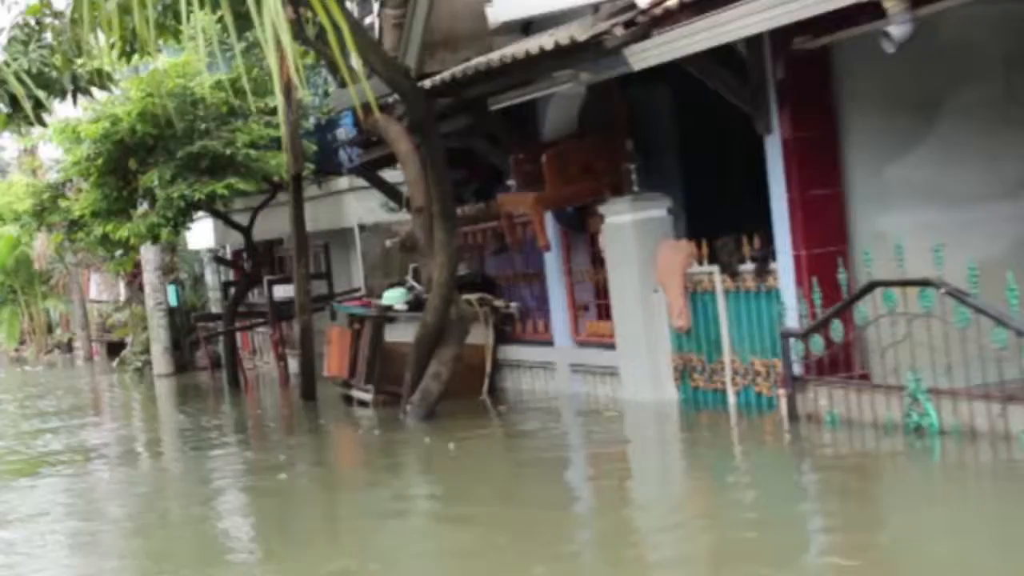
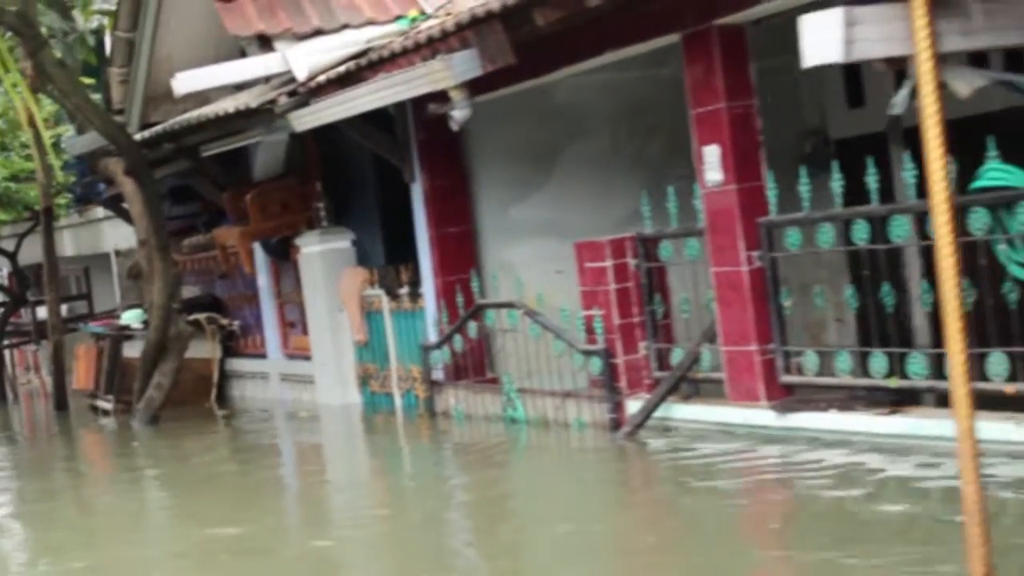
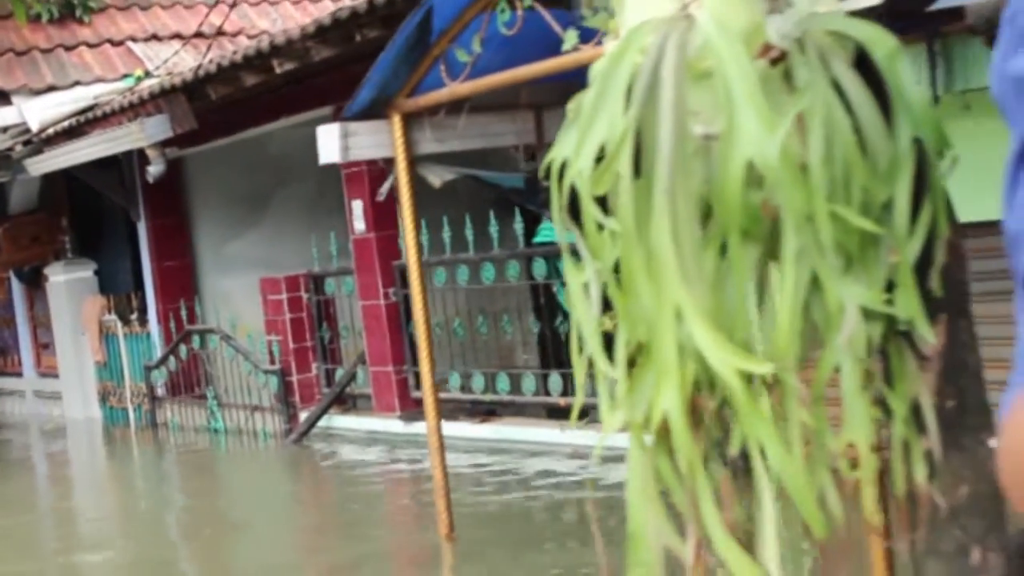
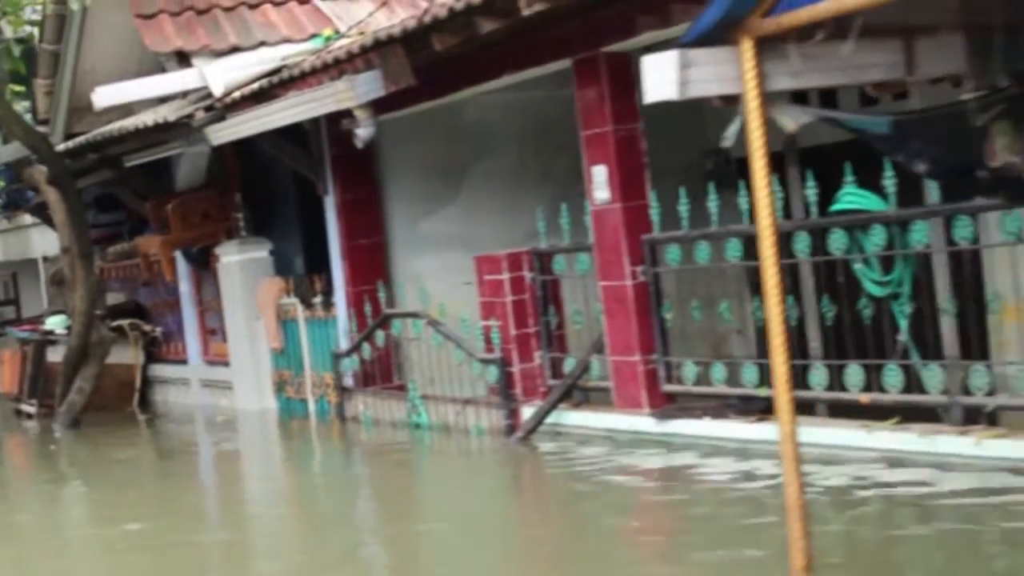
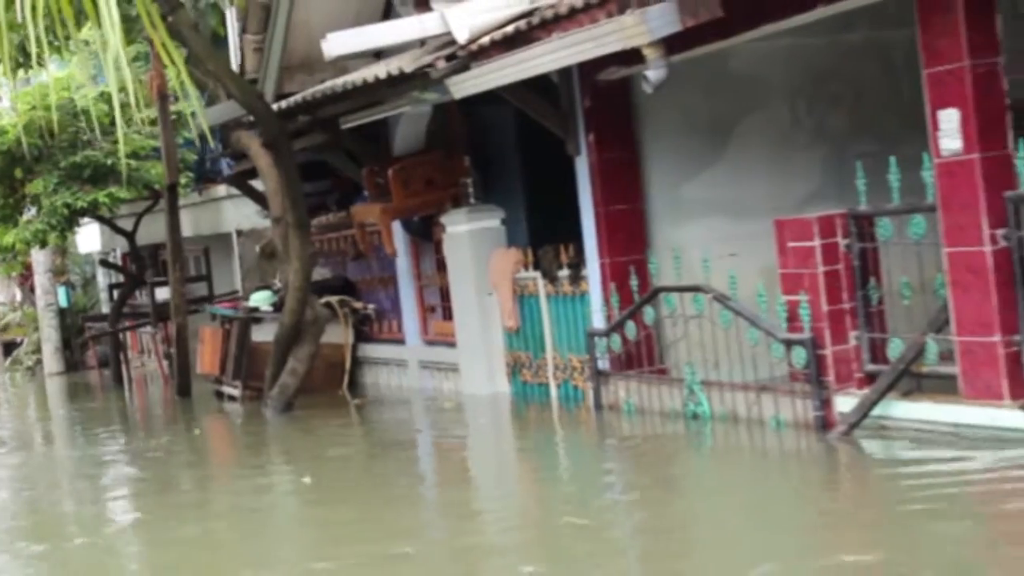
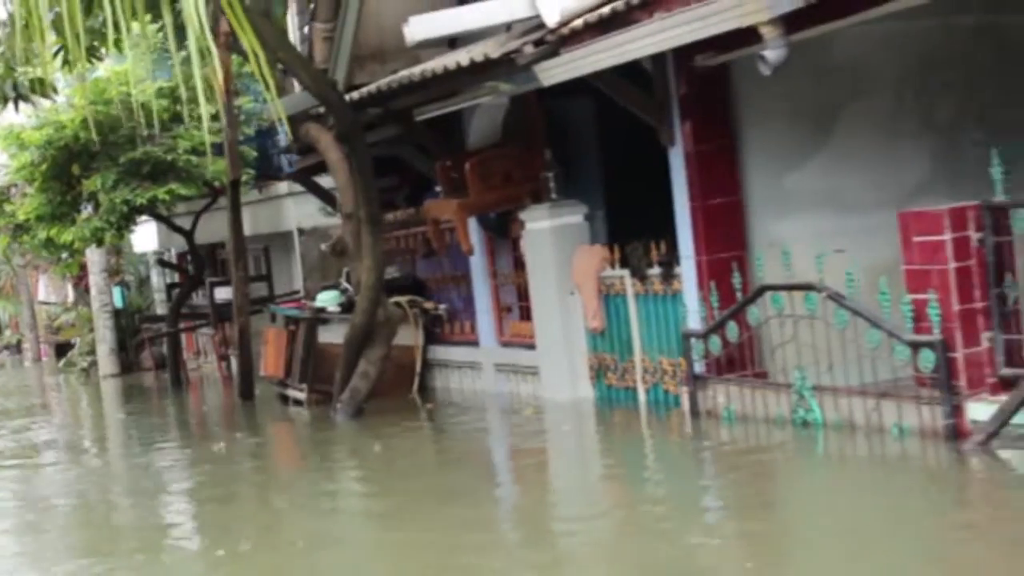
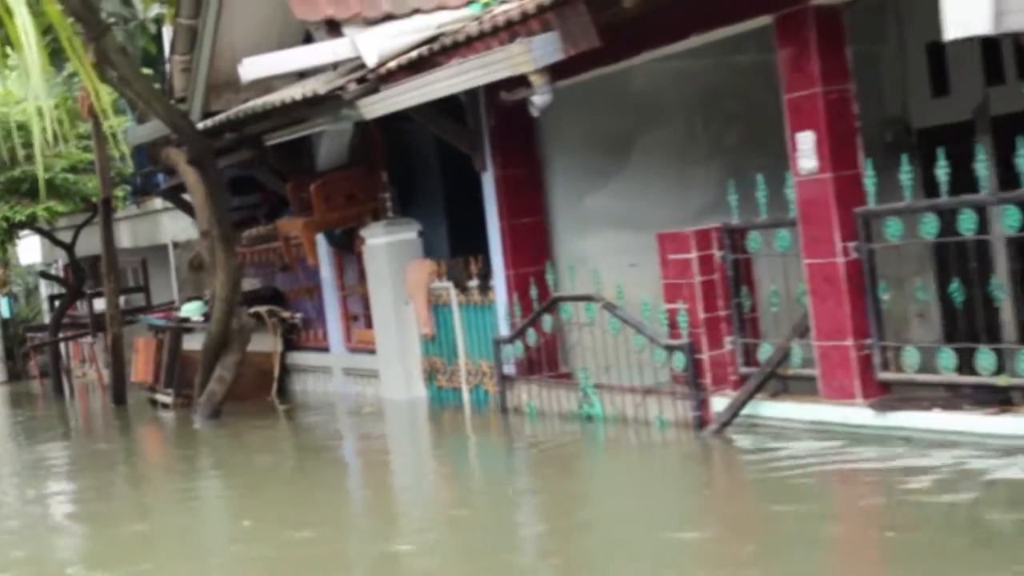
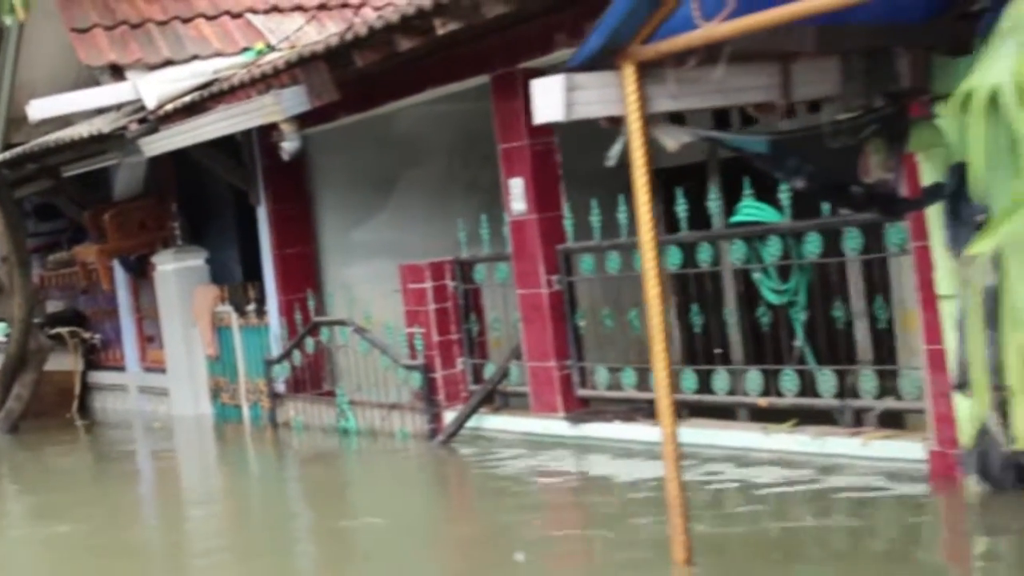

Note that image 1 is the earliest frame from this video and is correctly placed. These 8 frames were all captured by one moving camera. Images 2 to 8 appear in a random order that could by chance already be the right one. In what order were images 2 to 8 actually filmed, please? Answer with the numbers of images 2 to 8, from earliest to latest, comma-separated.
6, 5, 7, 2, 4, 8, 3
